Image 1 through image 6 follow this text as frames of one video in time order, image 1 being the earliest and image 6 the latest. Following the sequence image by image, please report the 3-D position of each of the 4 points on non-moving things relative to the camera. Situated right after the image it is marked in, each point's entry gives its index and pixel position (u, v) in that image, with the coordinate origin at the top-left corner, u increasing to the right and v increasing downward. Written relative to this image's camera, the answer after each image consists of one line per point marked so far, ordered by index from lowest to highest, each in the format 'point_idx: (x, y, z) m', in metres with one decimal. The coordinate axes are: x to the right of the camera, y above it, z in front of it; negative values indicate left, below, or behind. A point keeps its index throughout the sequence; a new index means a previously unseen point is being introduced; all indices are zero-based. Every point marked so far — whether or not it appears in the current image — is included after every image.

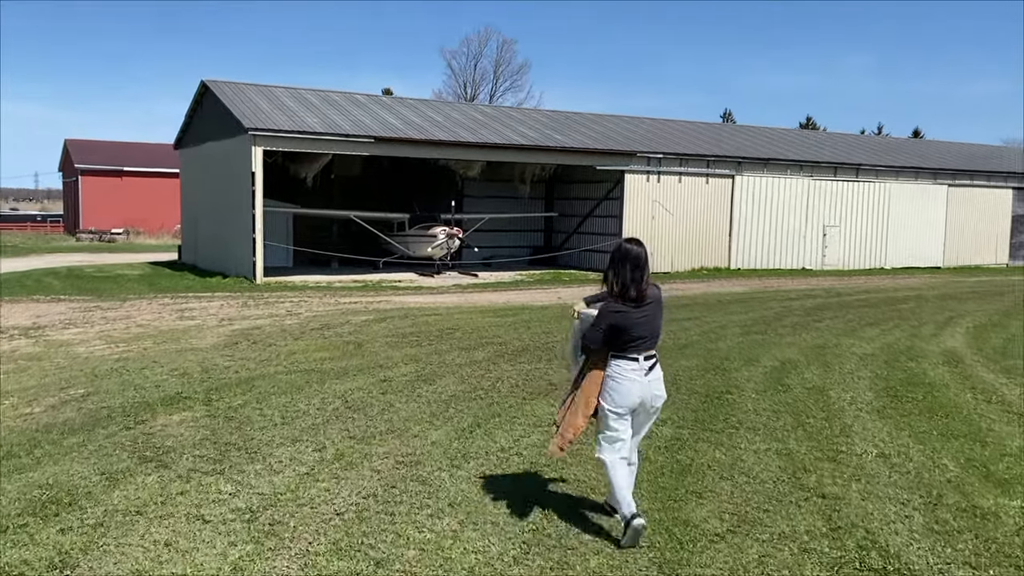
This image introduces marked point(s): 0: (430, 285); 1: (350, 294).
0: (-1.9, +0.1, +20.0) m
1: (-3.4, -0.1, +17.8) m
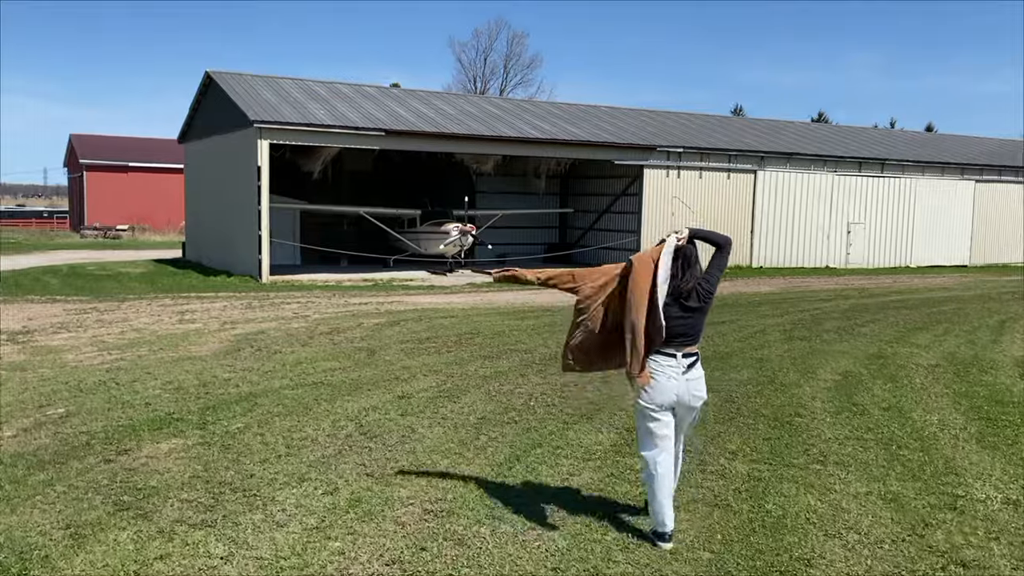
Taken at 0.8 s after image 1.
0: (-1.6, +0.1, +19.1) m
1: (-3.0, -0.1, +17.0) m
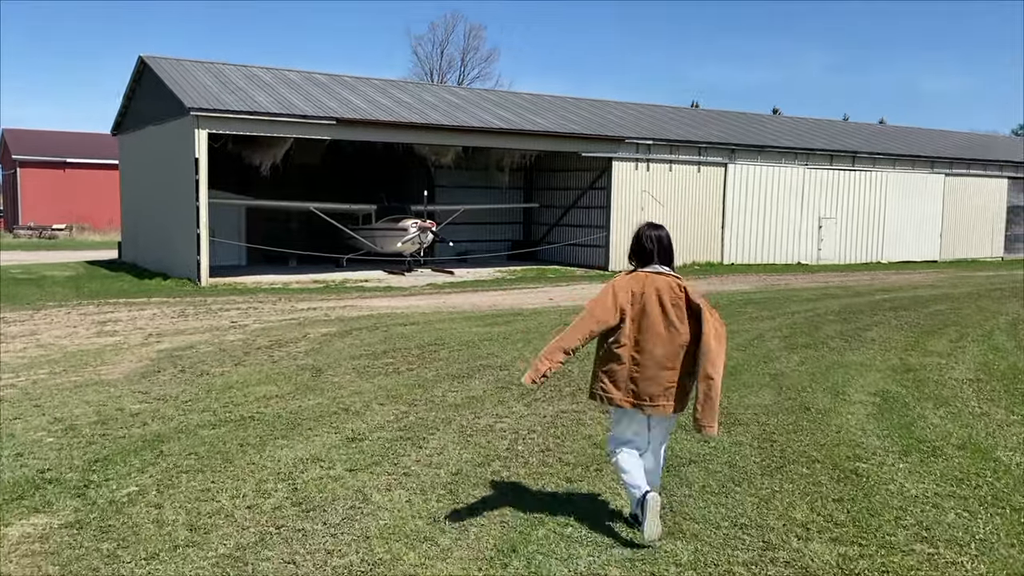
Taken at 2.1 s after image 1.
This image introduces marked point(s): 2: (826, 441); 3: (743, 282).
0: (-2.3, +0.1, +17.7) m
1: (-3.7, -0.2, +15.5) m
2: (+1.8, -0.9, +5.1) m
3: (+5.2, +0.1, +19.5) m
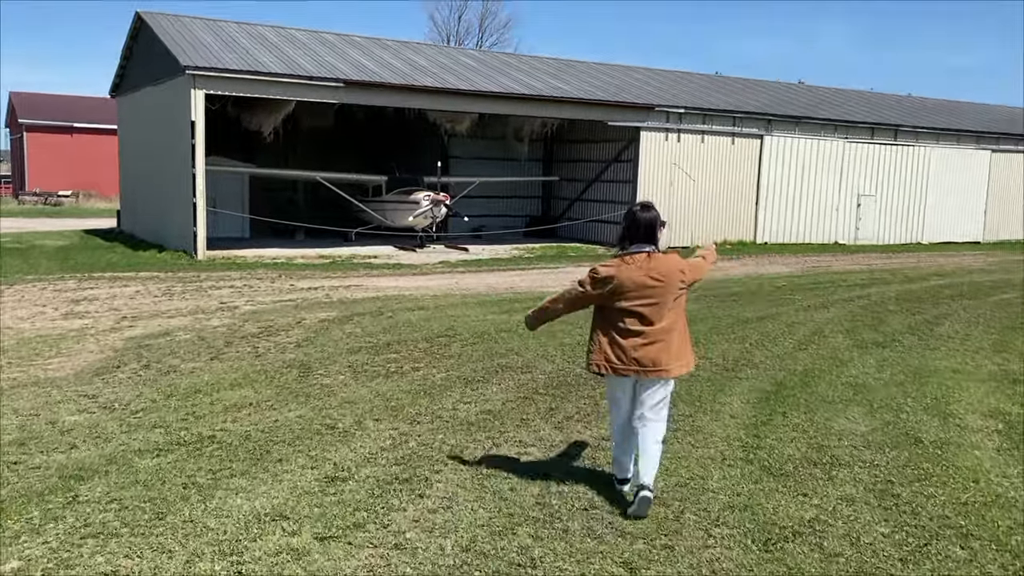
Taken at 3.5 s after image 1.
0: (-1.9, +0.5, +16.4) m
1: (-3.3, +0.2, +14.2) m
2: (+2.0, -0.9, +3.8) m
3: (+5.6, +0.5, +18.1) m
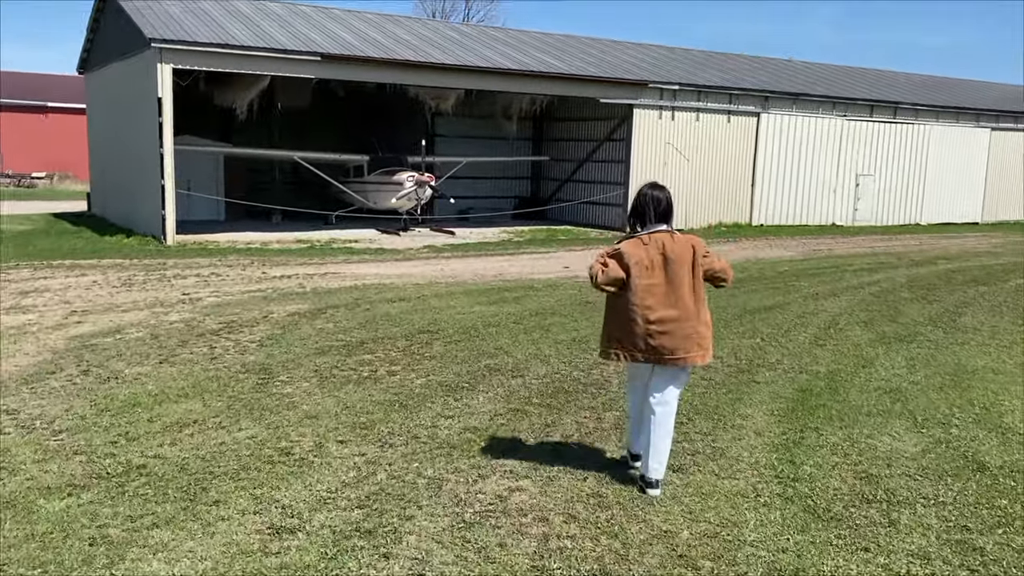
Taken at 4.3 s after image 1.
0: (-2.2, +0.7, +15.6) m
1: (-3.5, +0.4, +13.4) m
2: (+1.9, -0.9, +3.0) m
3: (+5.4, +0.8, +17.4) m
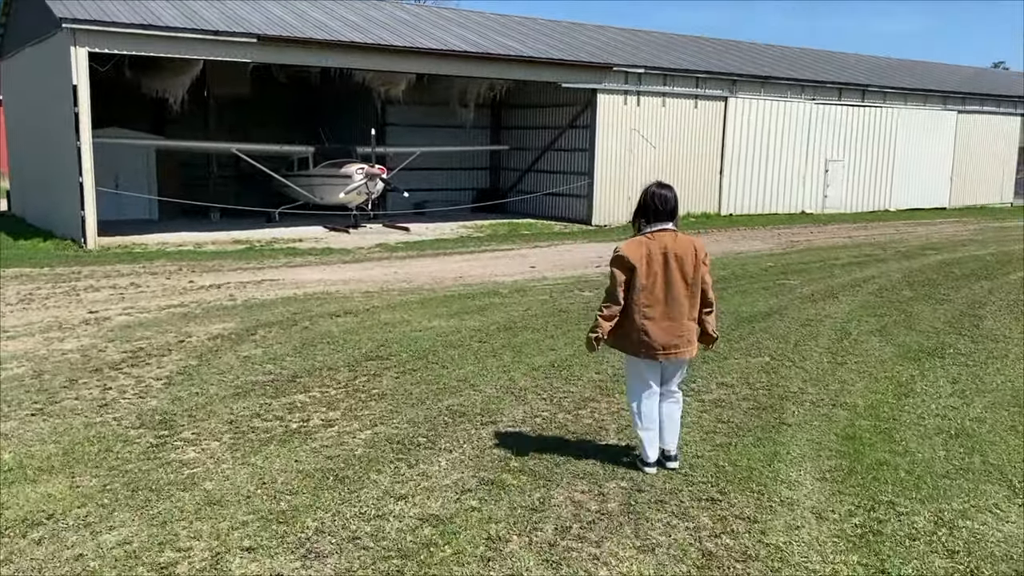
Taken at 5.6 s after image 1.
0: (-2.8, +0.7, +14.2) m
1: (-4.1, +0.3, +12.0) m
2: (+1.9, -1.0, +1.9) m
3: (+4.6, +0.9, +16.4) m
